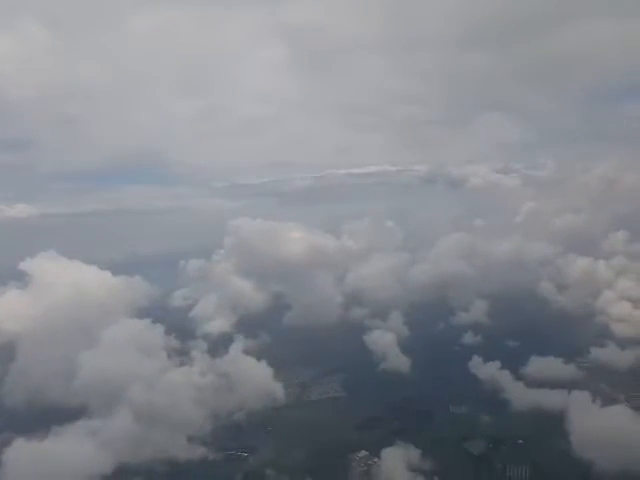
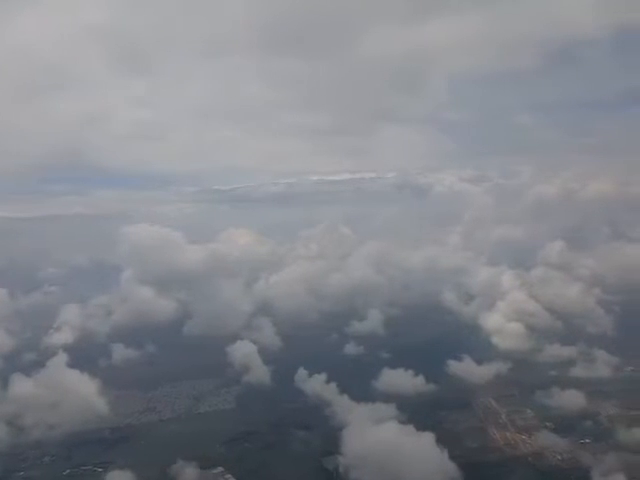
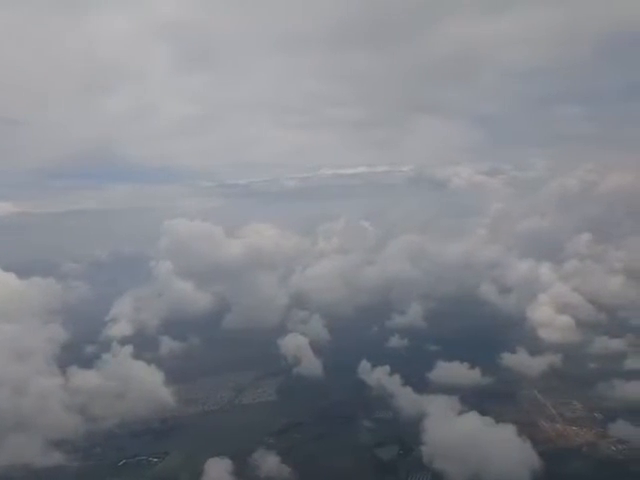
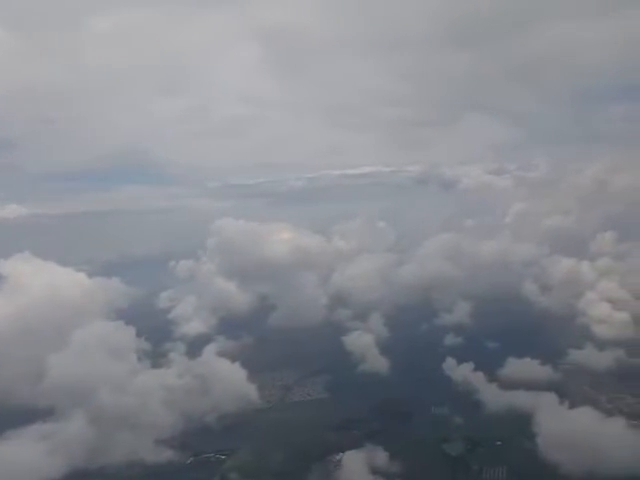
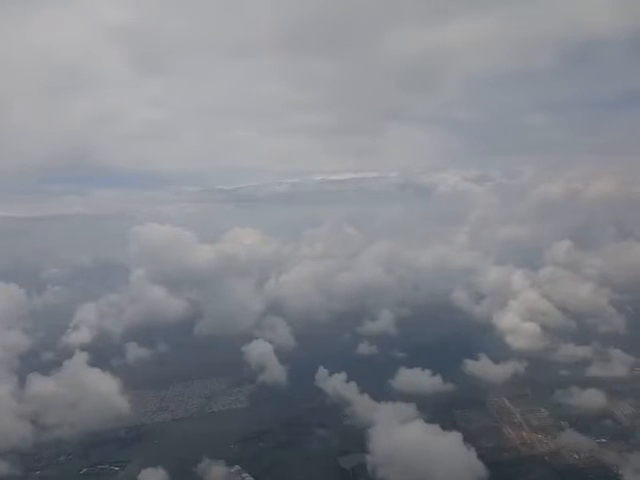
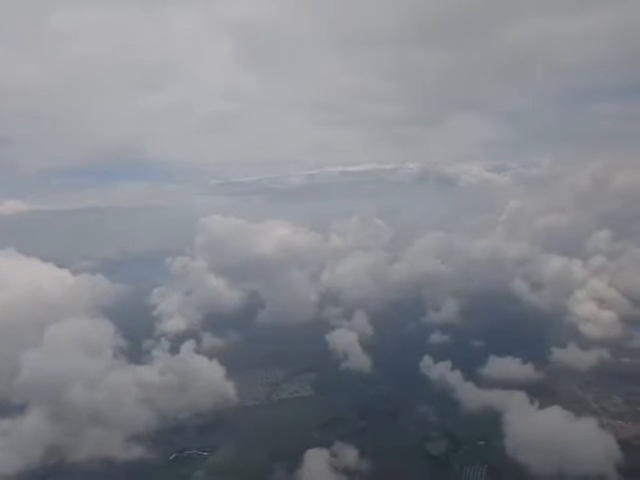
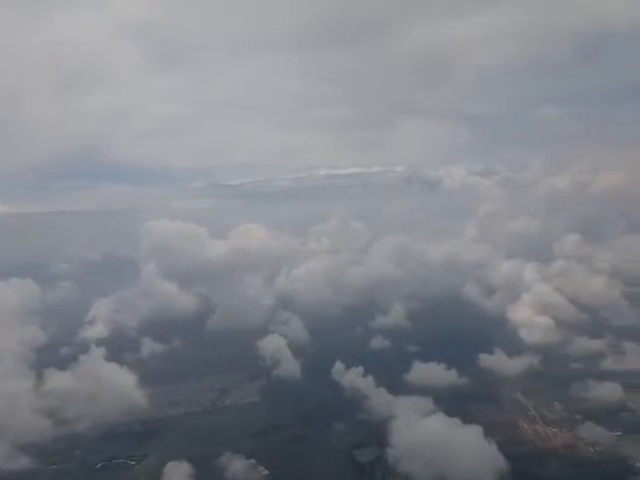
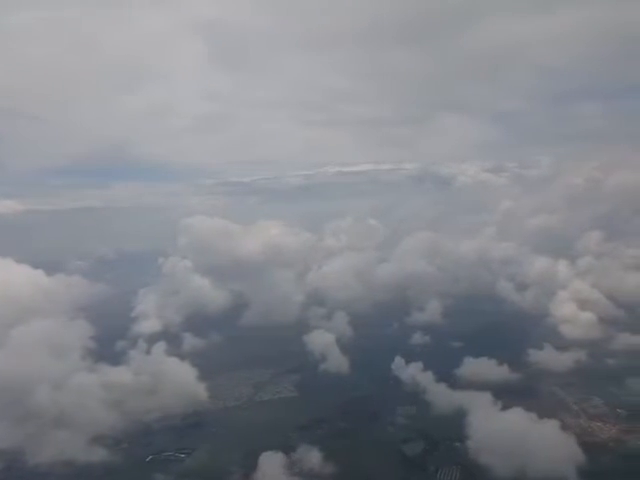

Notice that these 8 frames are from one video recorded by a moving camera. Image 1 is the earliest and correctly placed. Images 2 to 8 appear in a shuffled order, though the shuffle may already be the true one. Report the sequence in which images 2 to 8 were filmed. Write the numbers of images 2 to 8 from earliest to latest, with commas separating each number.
4, 6, 8, 3, 7, 5, 2
